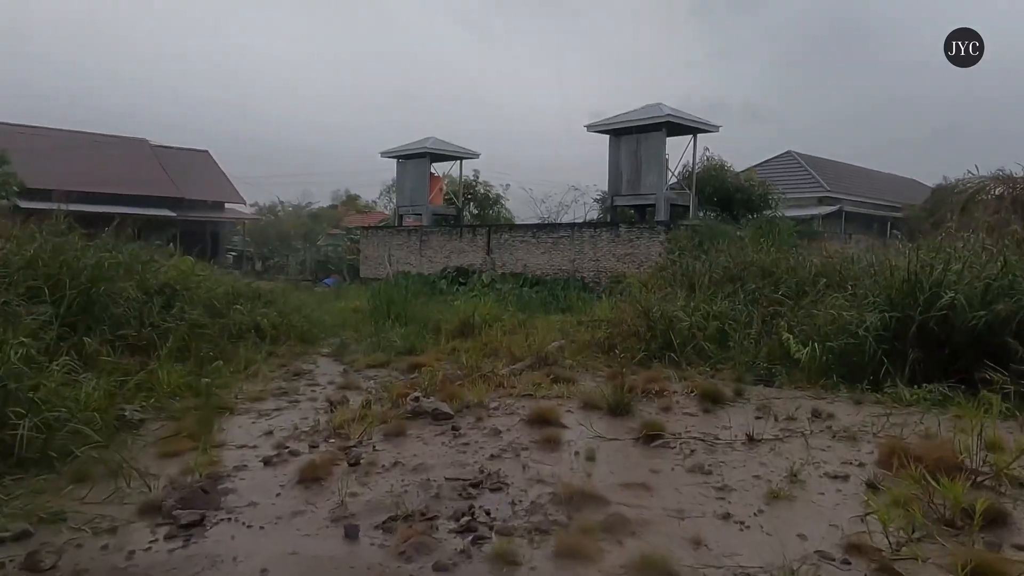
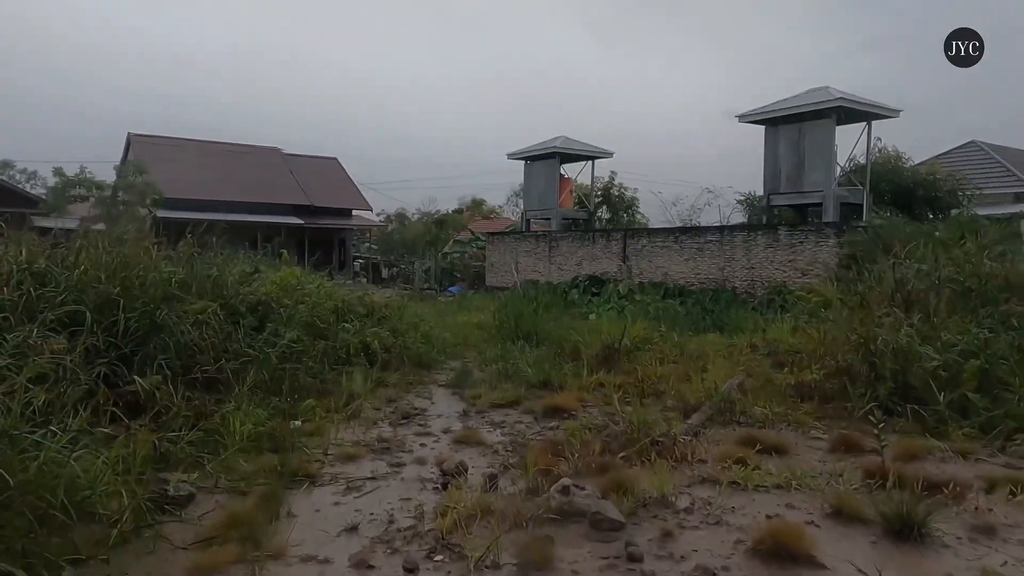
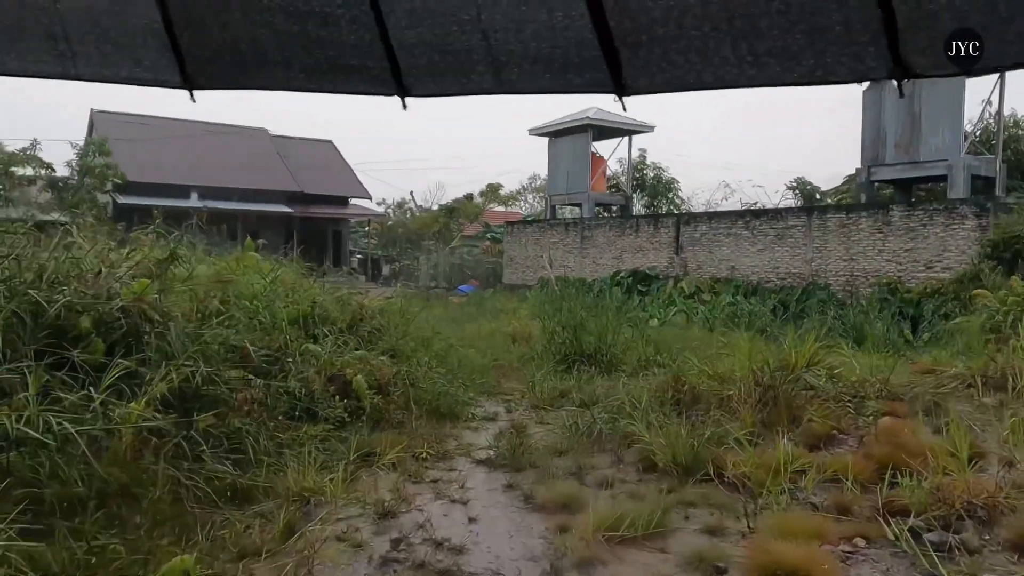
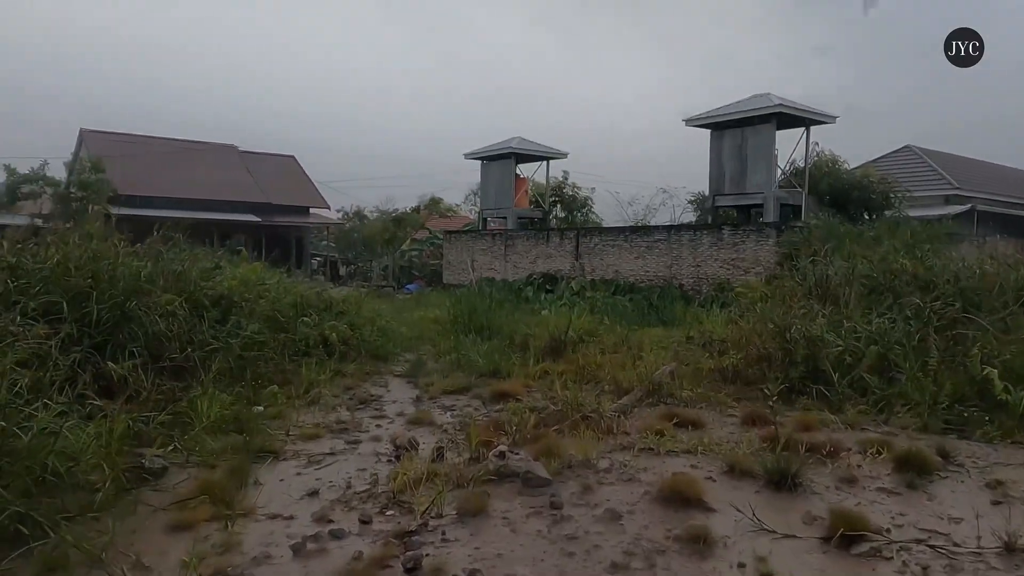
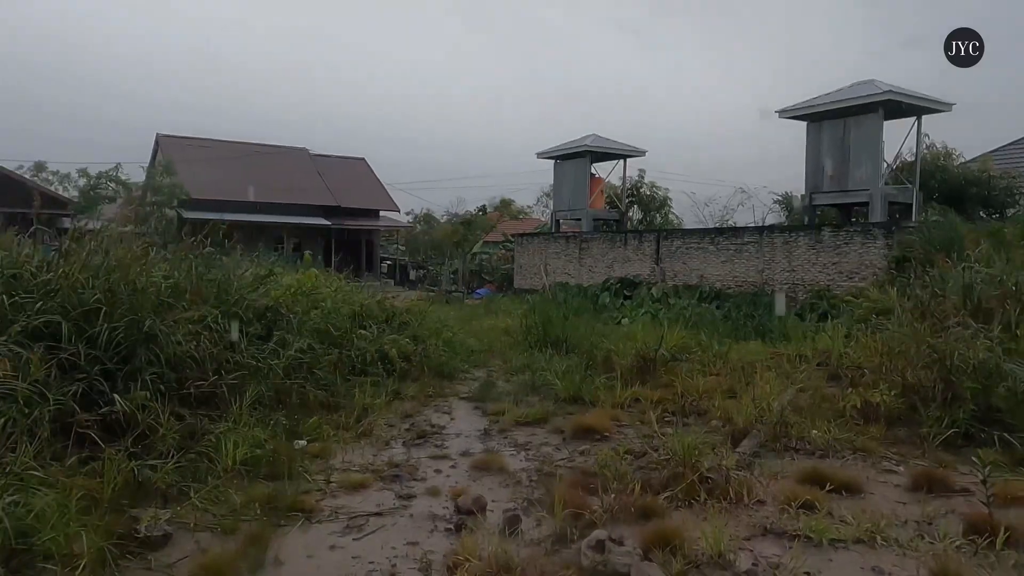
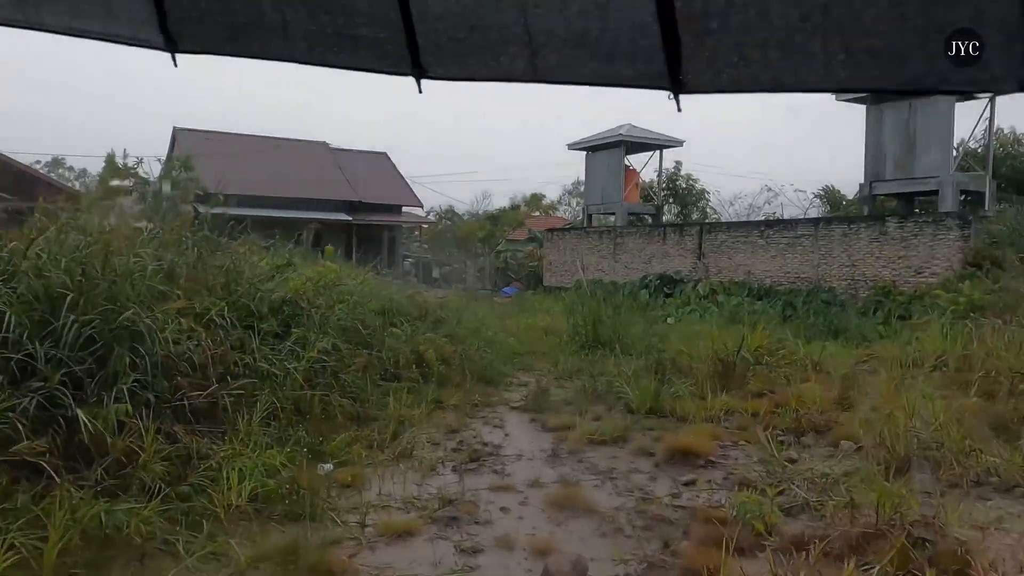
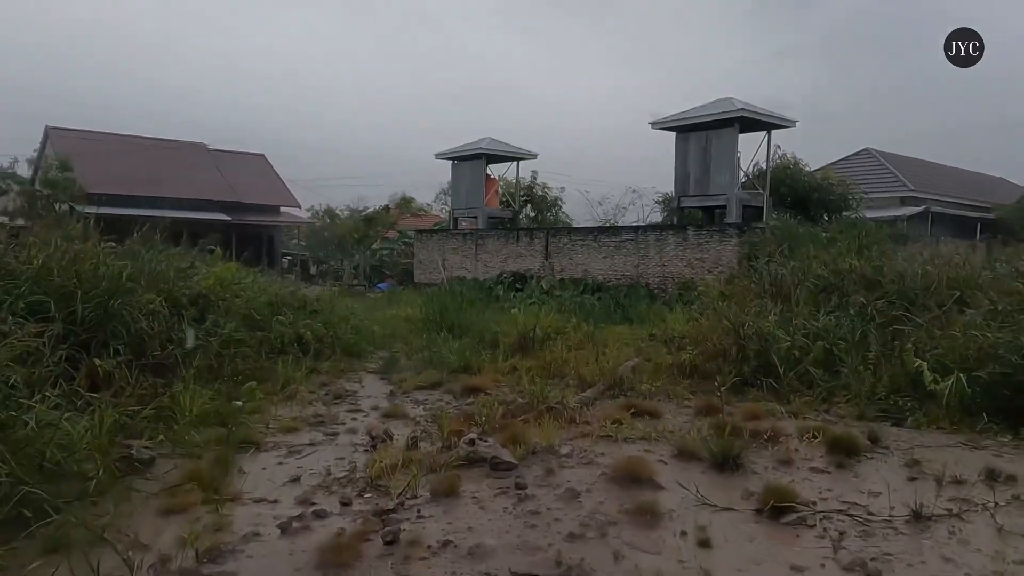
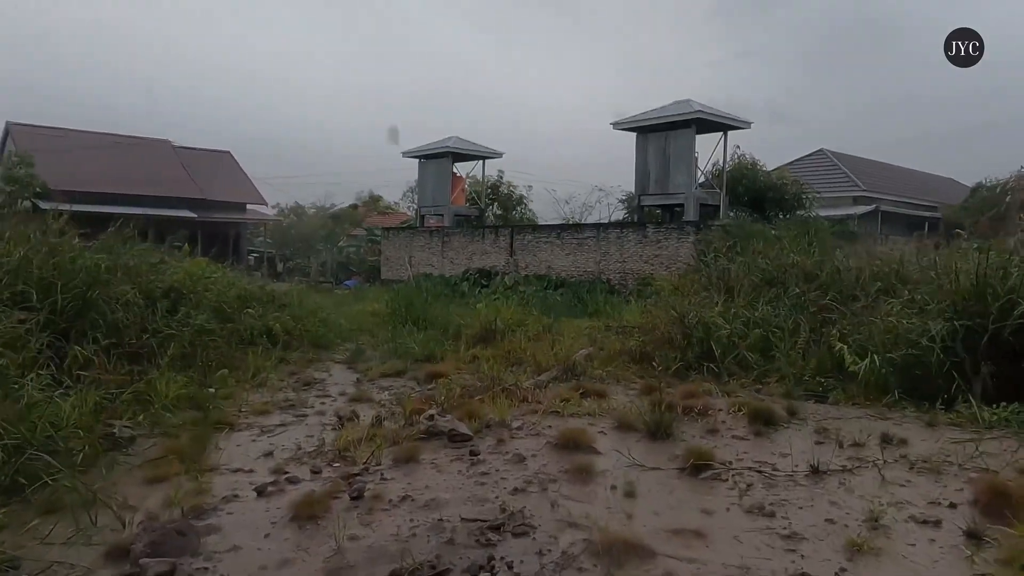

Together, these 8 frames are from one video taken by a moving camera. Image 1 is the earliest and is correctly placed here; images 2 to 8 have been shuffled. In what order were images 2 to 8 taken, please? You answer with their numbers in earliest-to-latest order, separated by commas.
8, 7, 4, 2, 5, 6, 3
